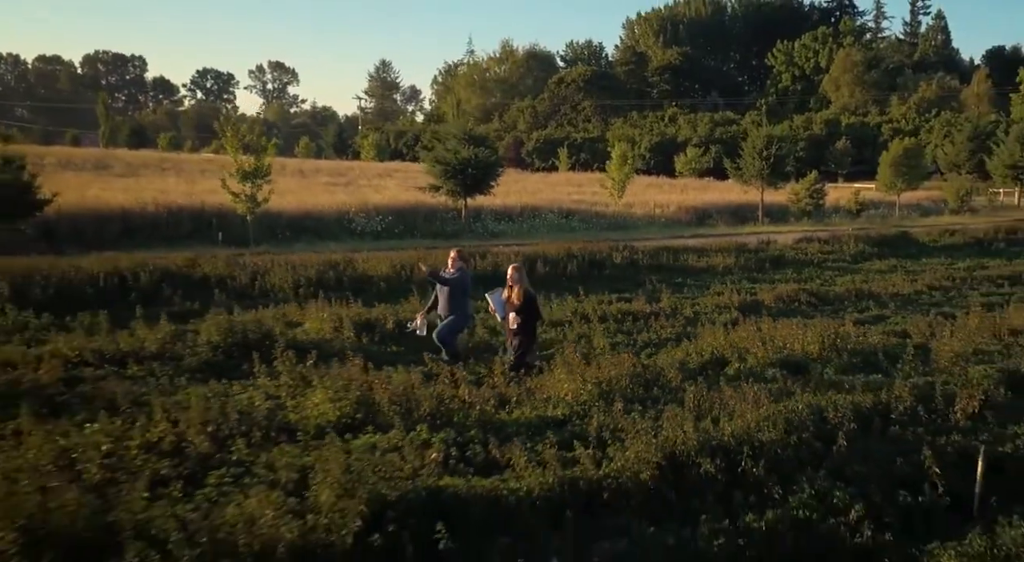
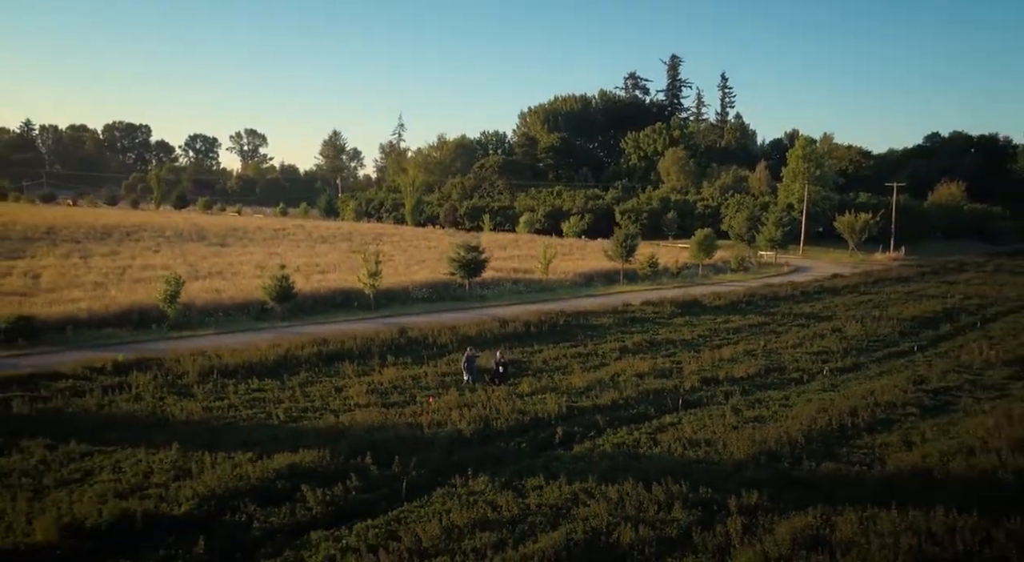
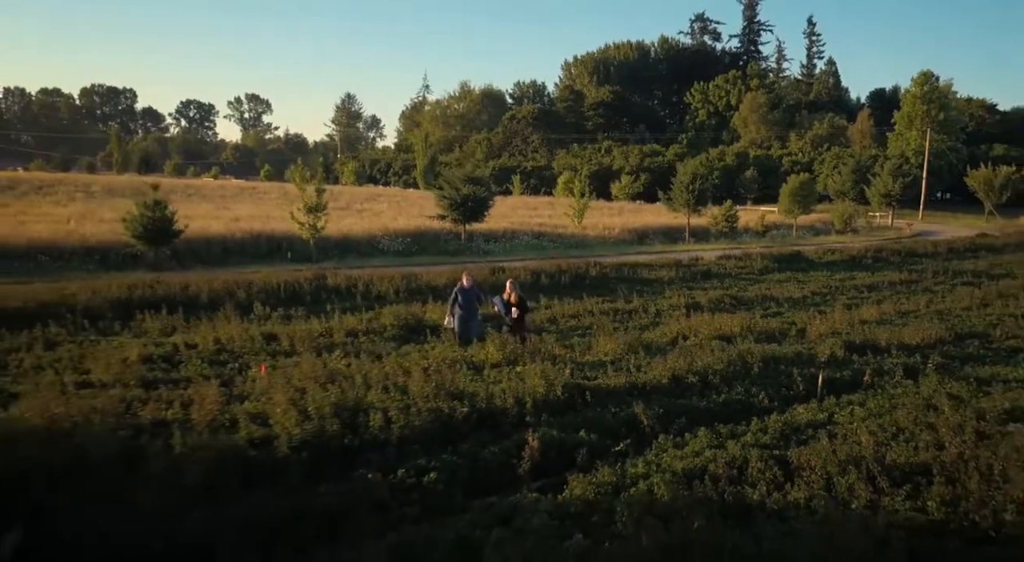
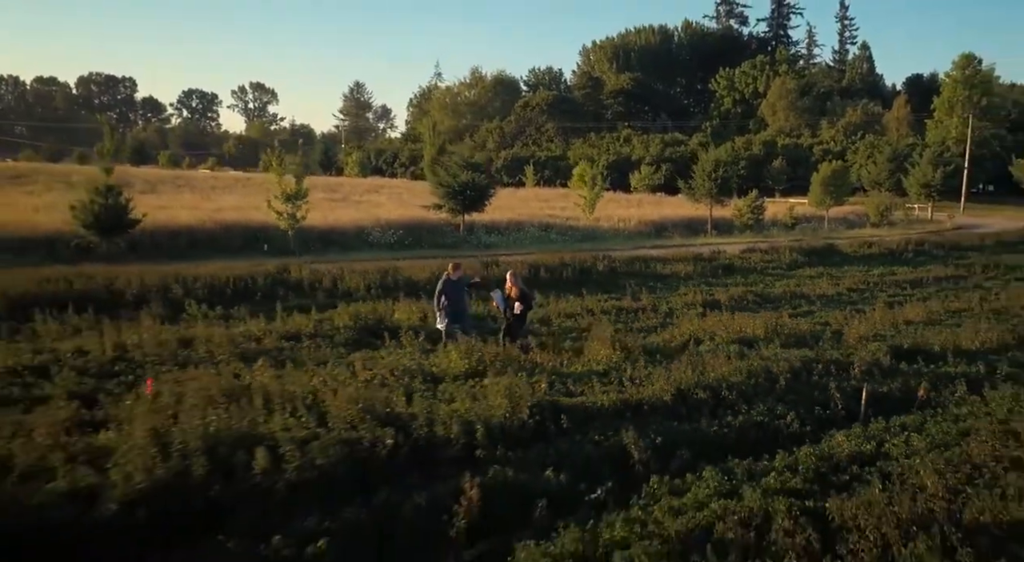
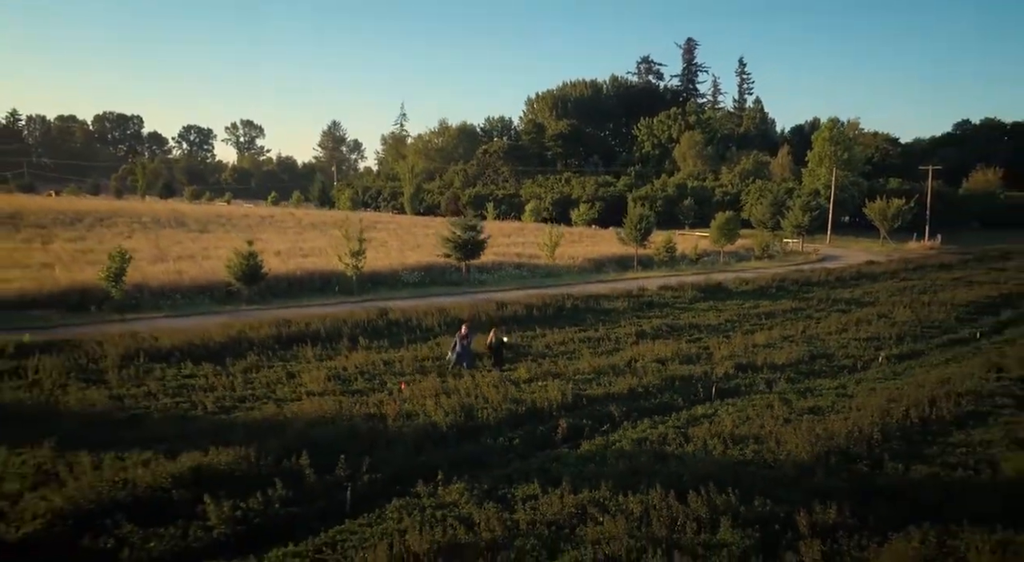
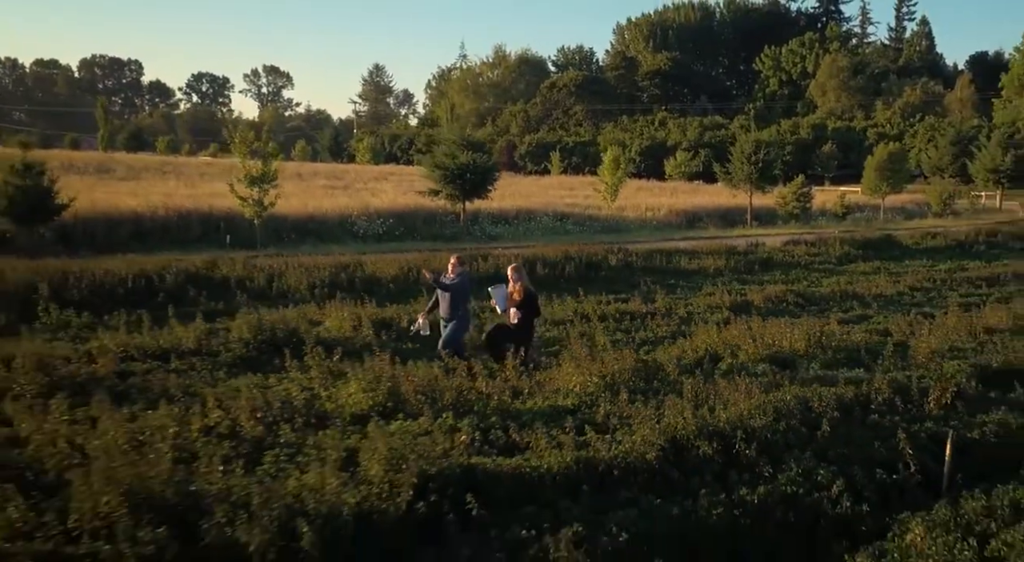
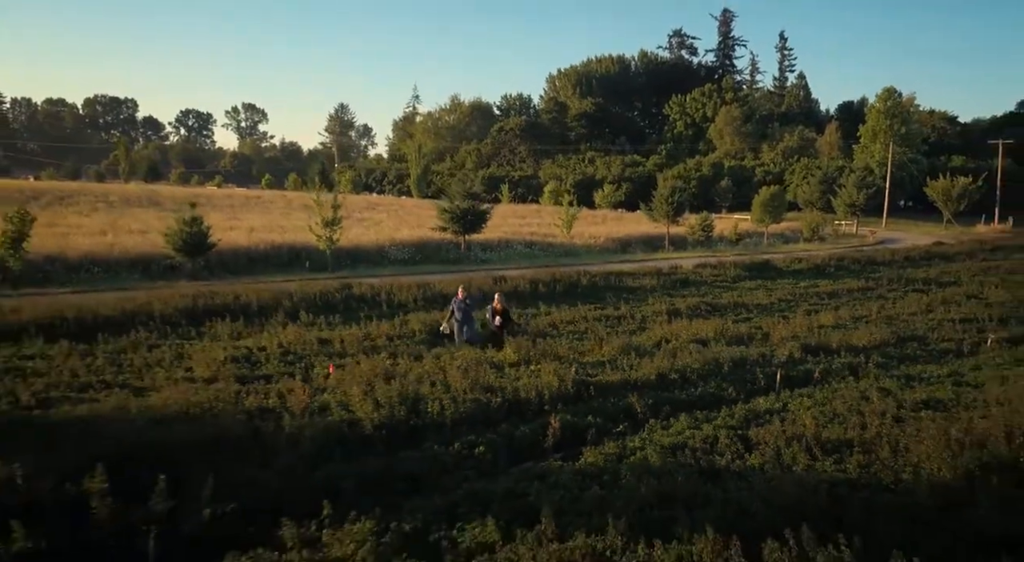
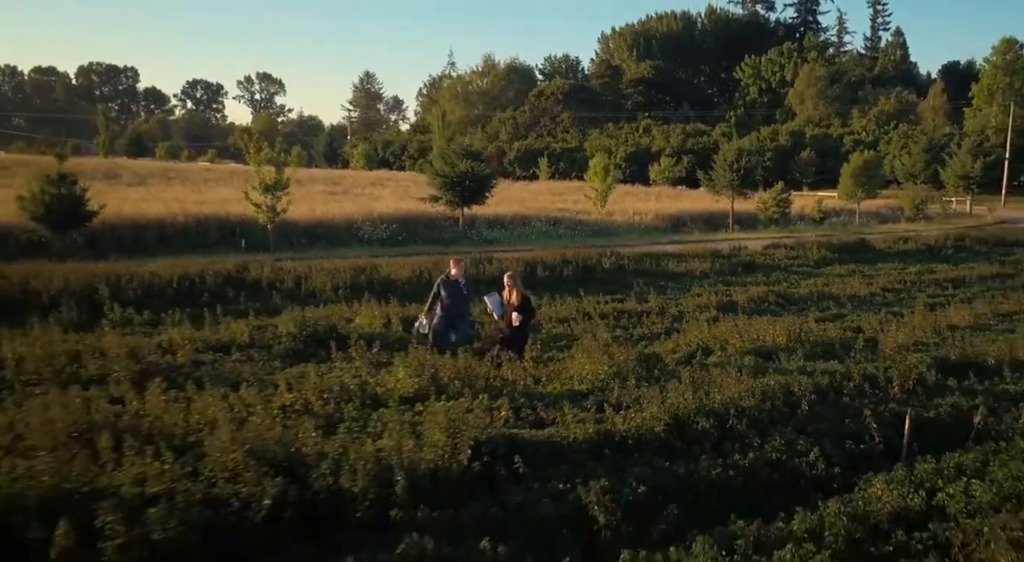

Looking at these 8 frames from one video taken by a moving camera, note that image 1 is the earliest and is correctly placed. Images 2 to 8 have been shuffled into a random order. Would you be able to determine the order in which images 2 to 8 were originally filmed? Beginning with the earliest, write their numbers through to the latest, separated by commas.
6, 8, 4, 3, 7, 5, 2
